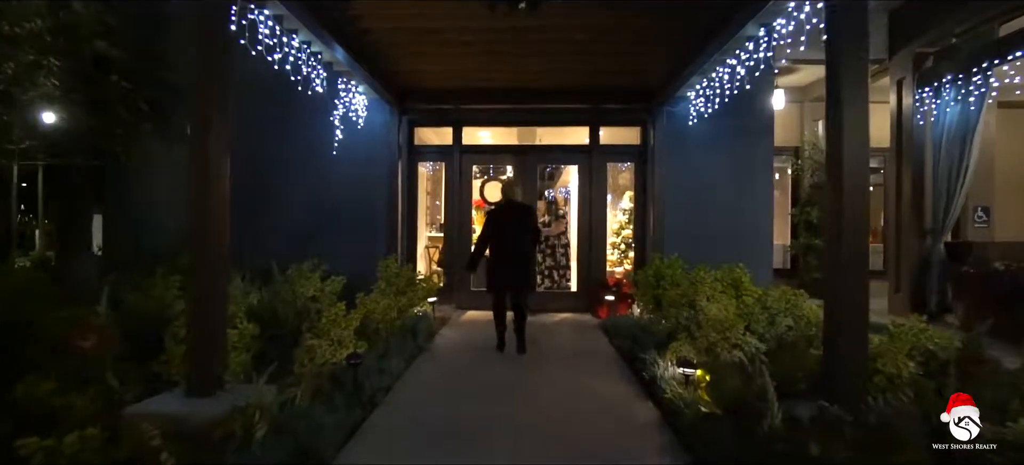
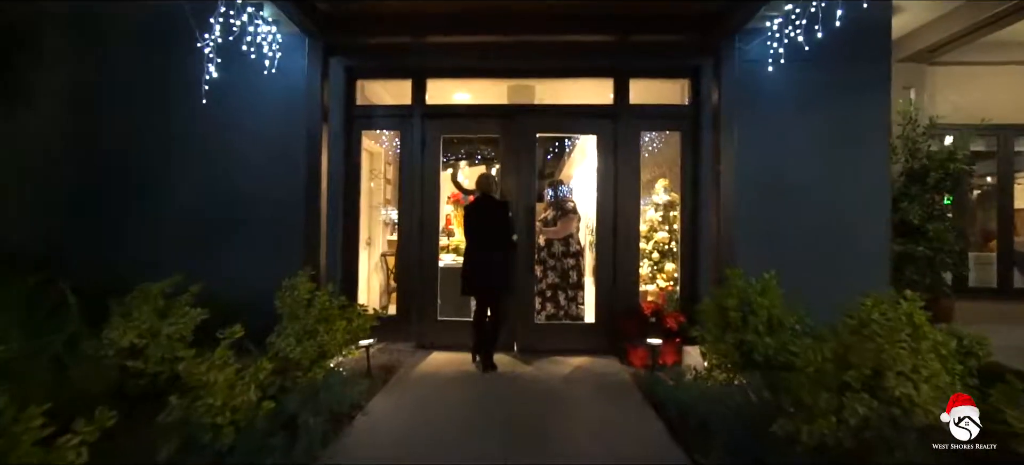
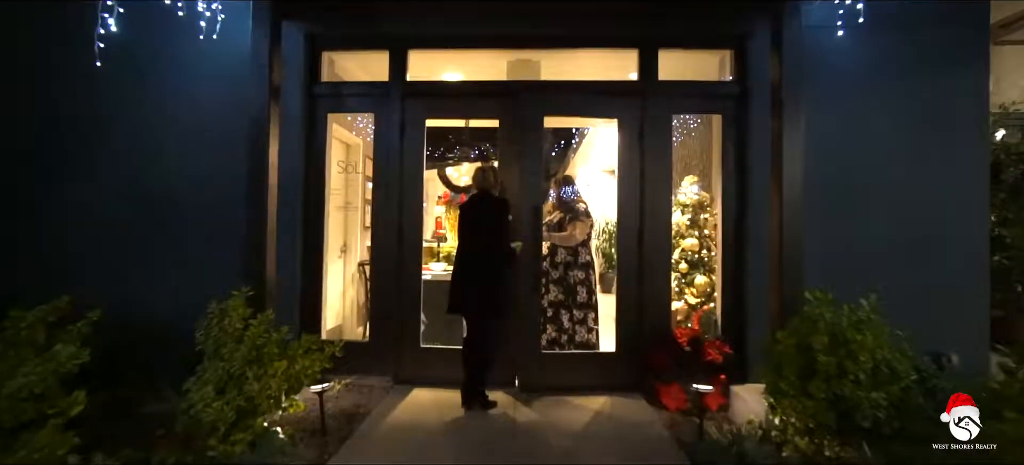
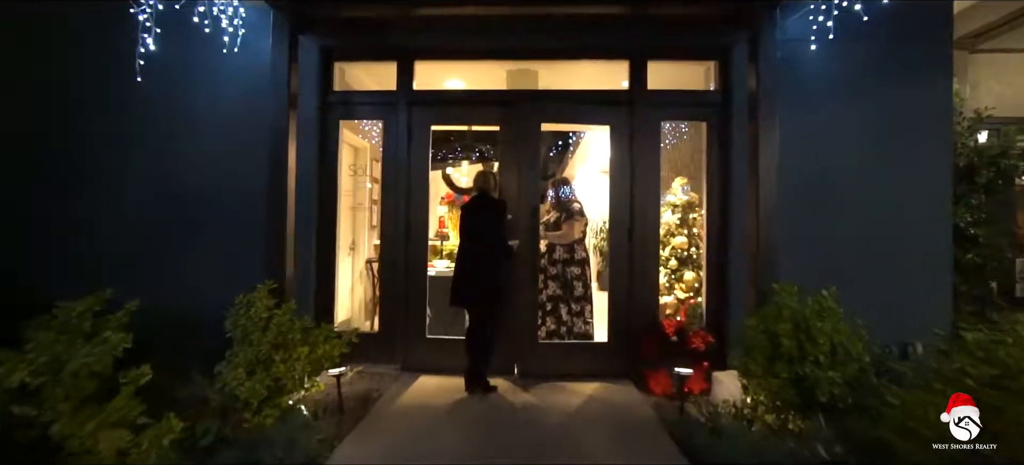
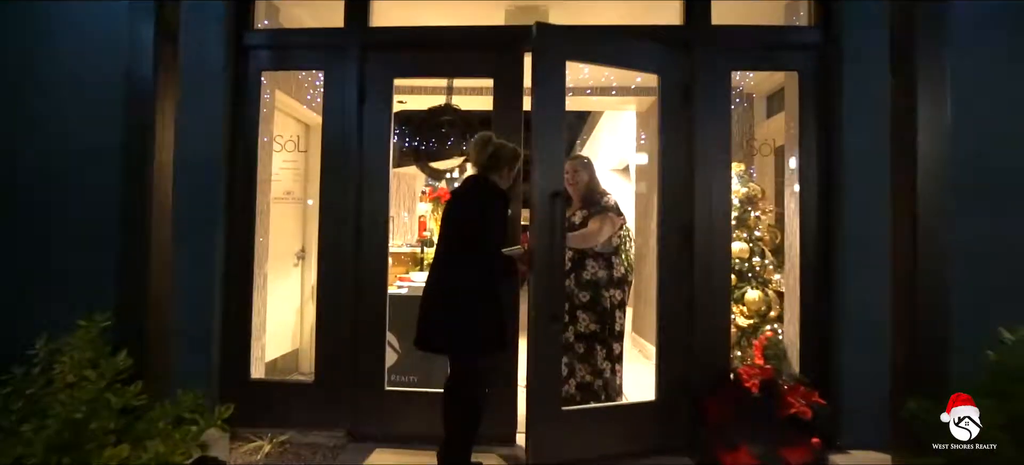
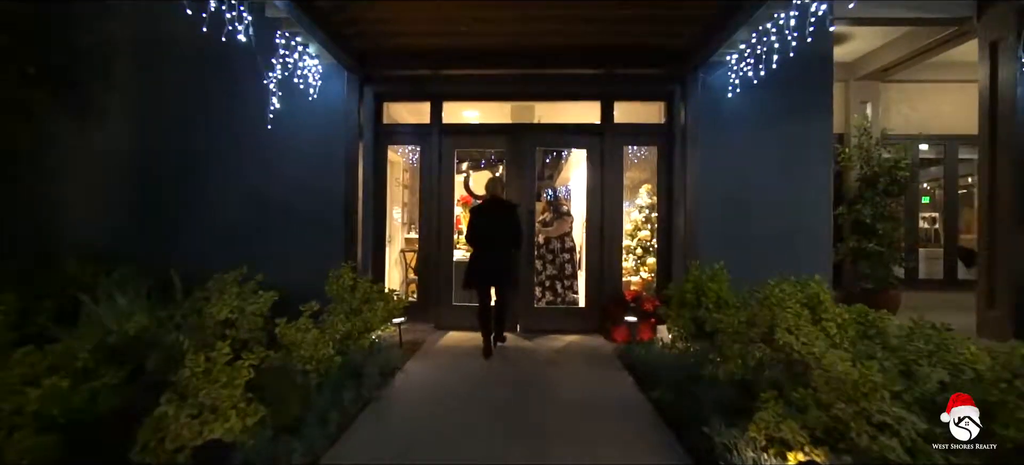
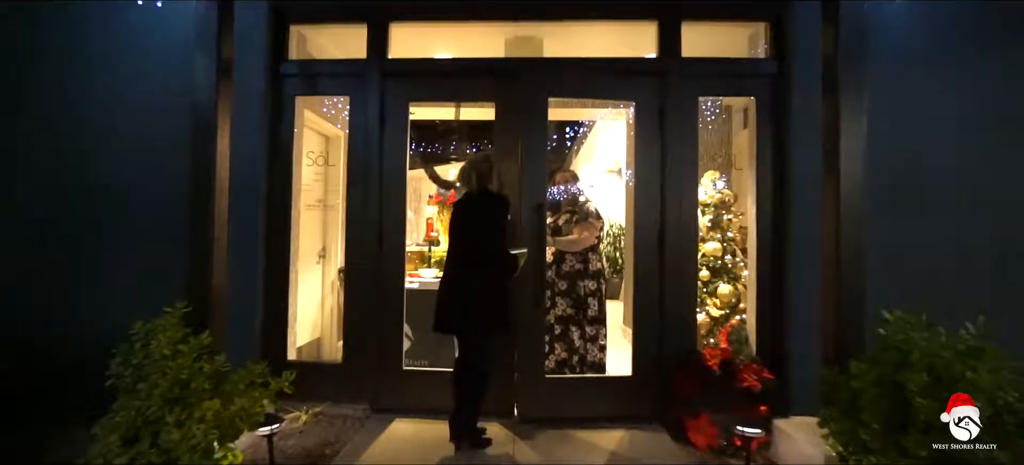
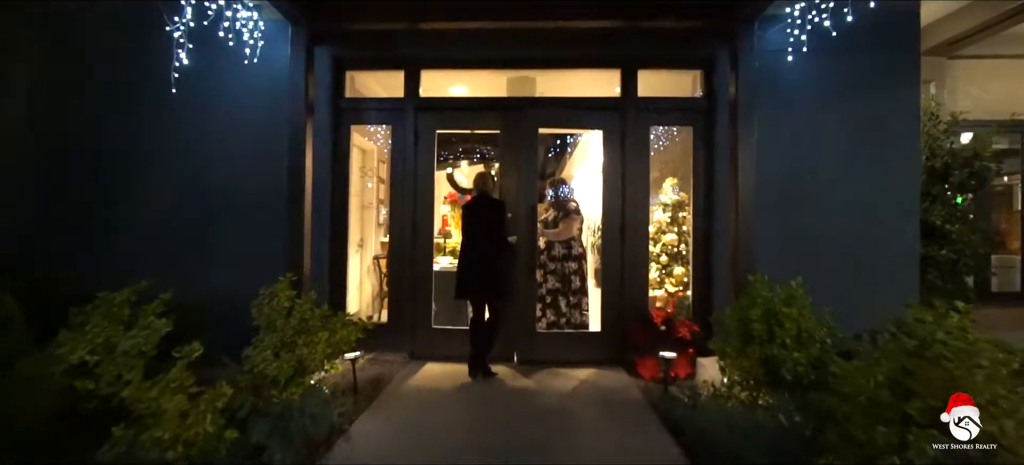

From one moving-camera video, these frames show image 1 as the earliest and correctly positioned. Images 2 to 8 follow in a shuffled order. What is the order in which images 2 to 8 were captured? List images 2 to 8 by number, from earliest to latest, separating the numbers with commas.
6, 2, 8, 4, 3, 7, 5
